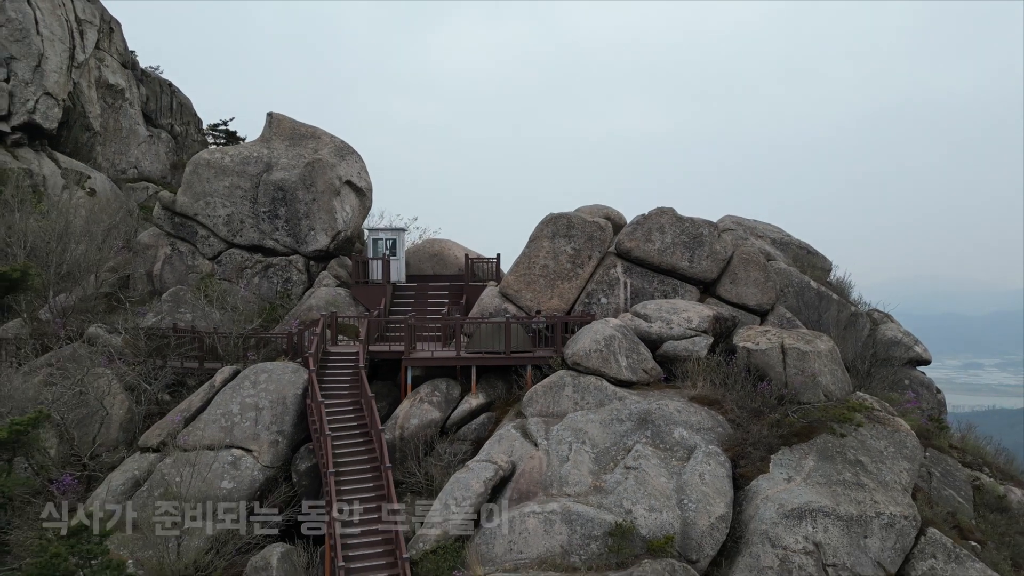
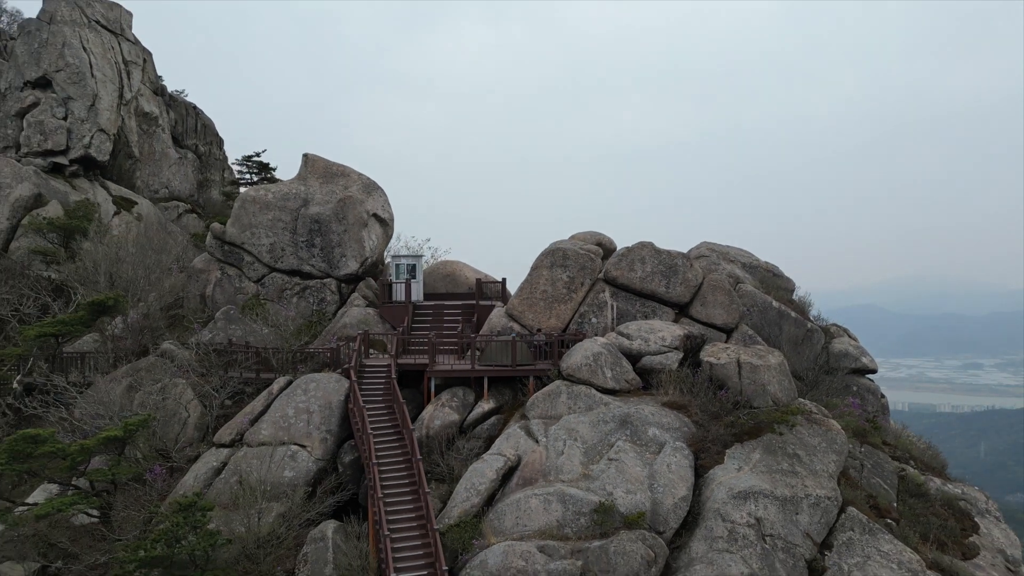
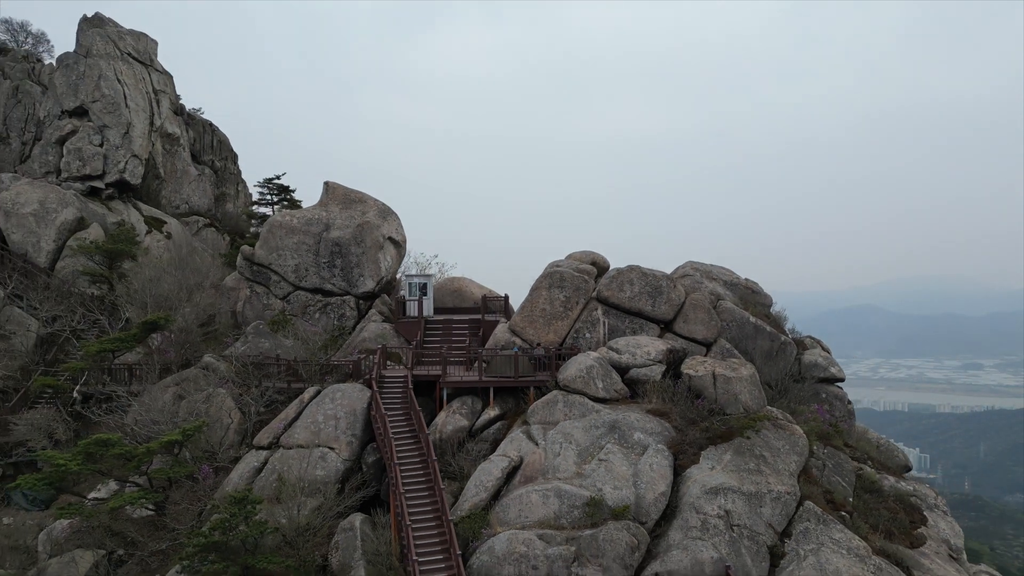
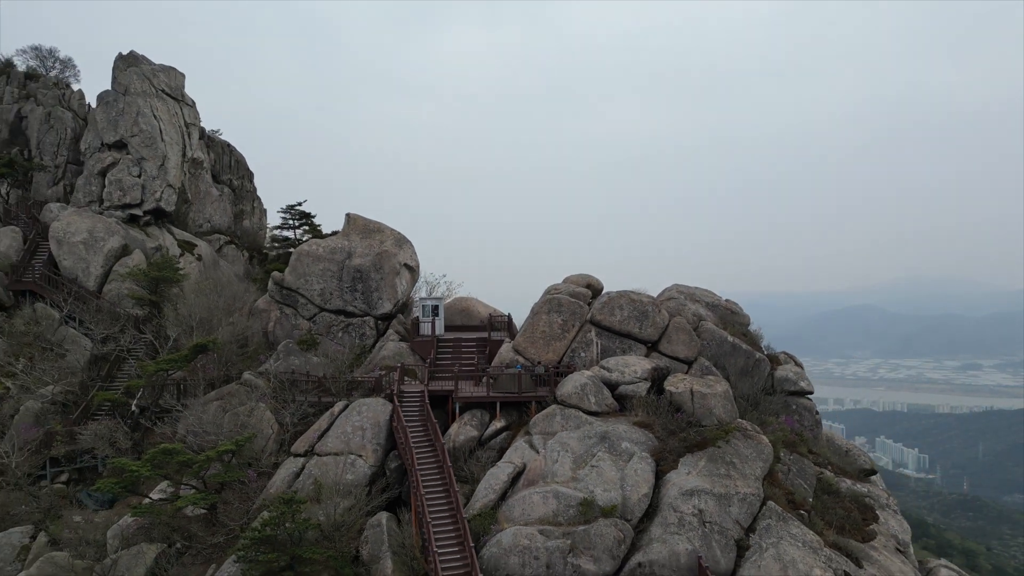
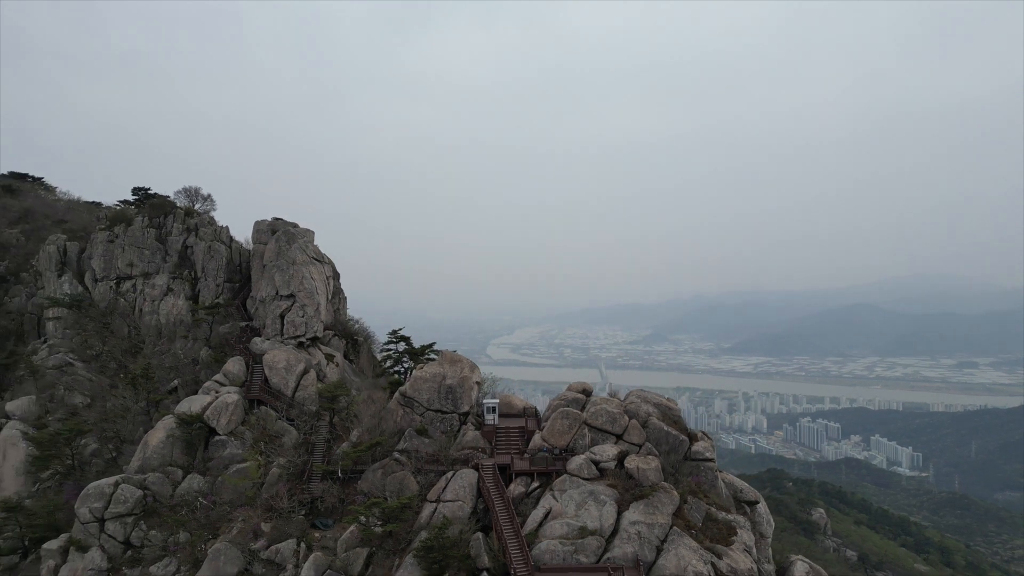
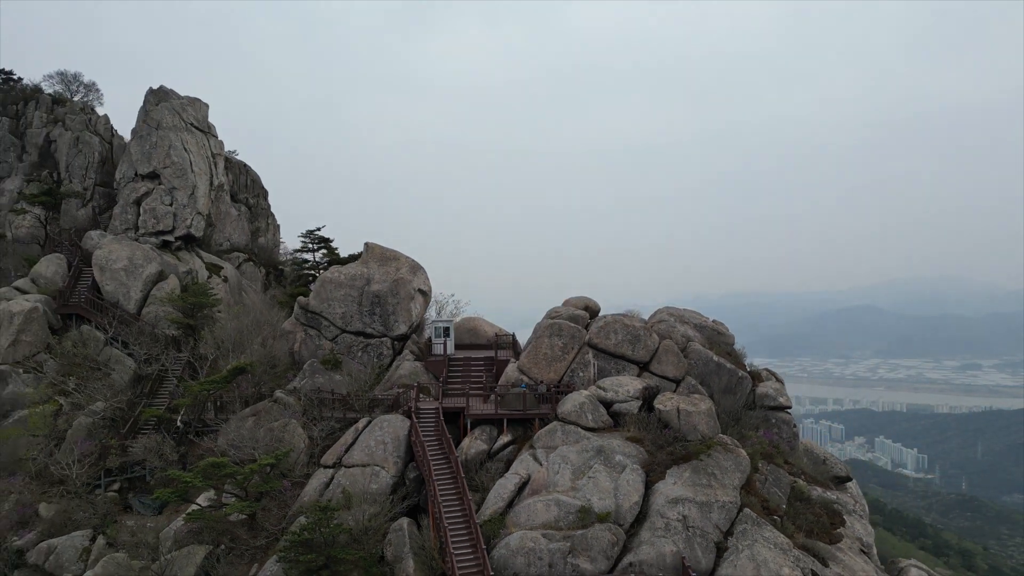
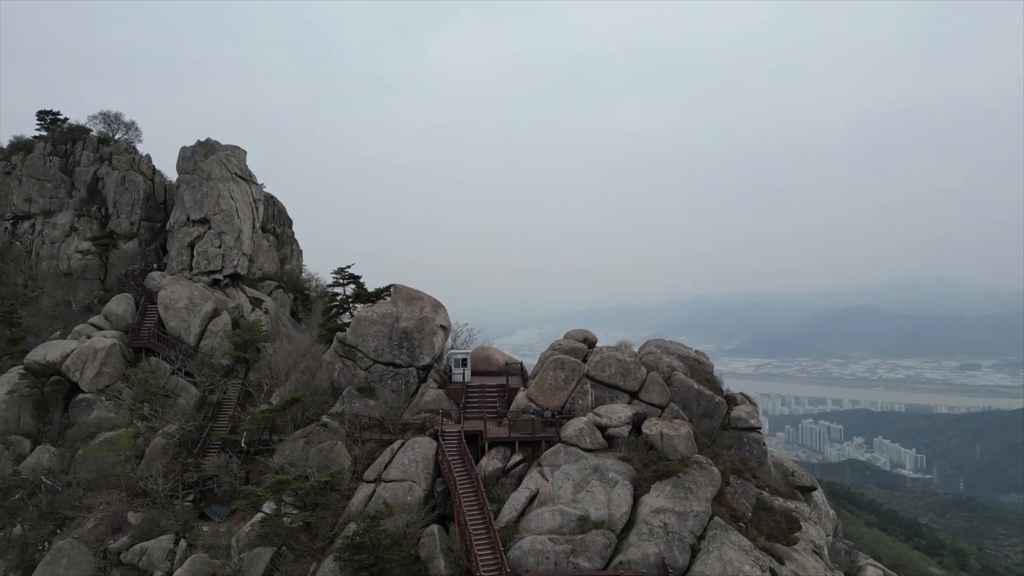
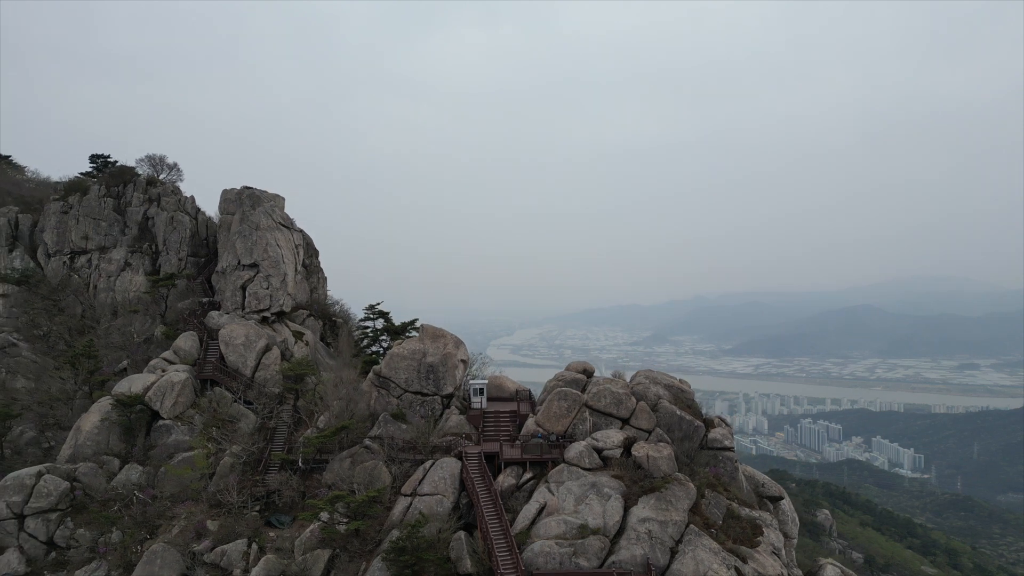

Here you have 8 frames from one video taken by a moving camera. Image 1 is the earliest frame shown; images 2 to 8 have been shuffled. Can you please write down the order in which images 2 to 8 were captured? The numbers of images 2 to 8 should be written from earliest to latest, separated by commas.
2, 3, 4, 6, 7, 8, 5
